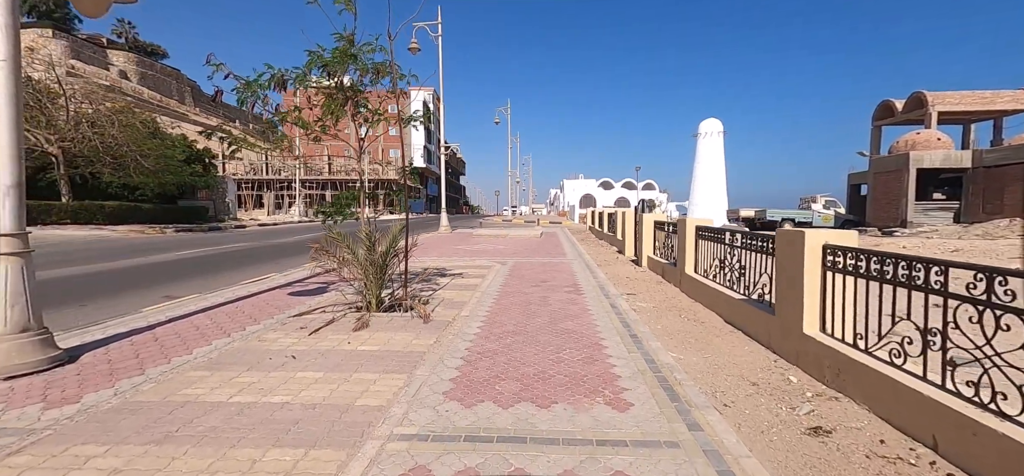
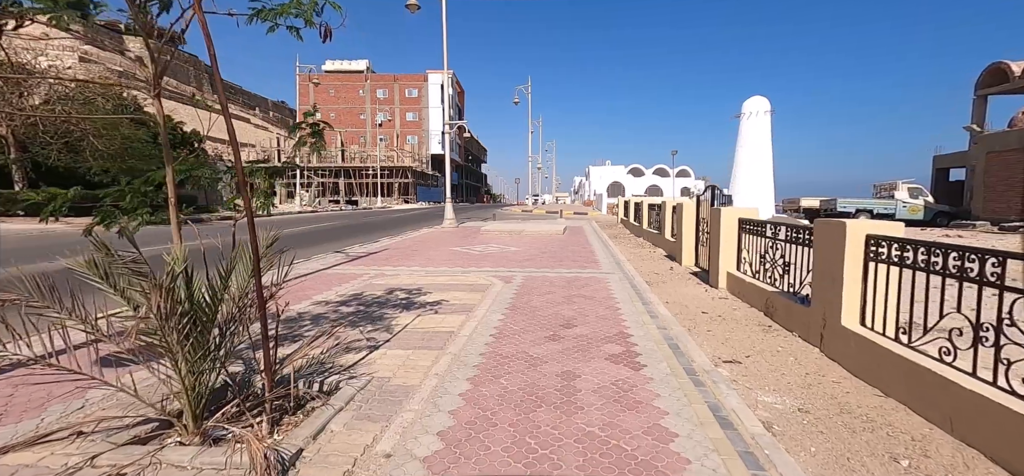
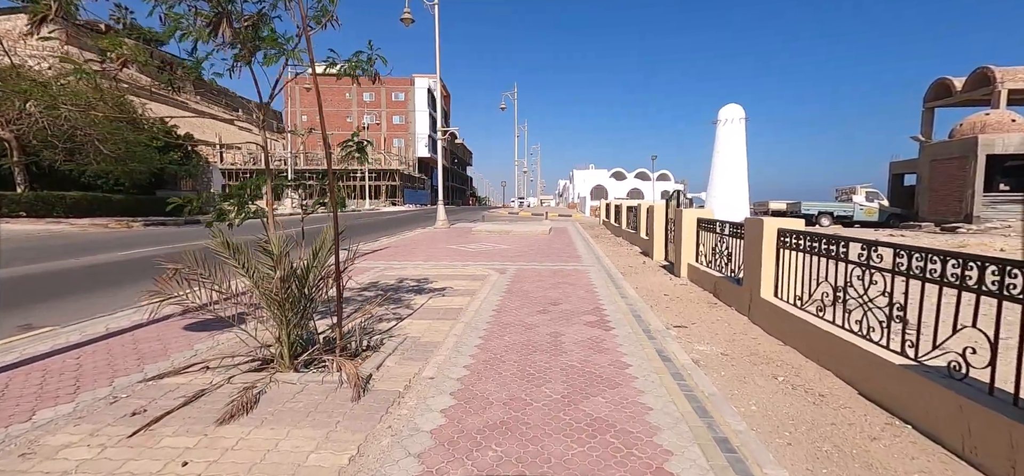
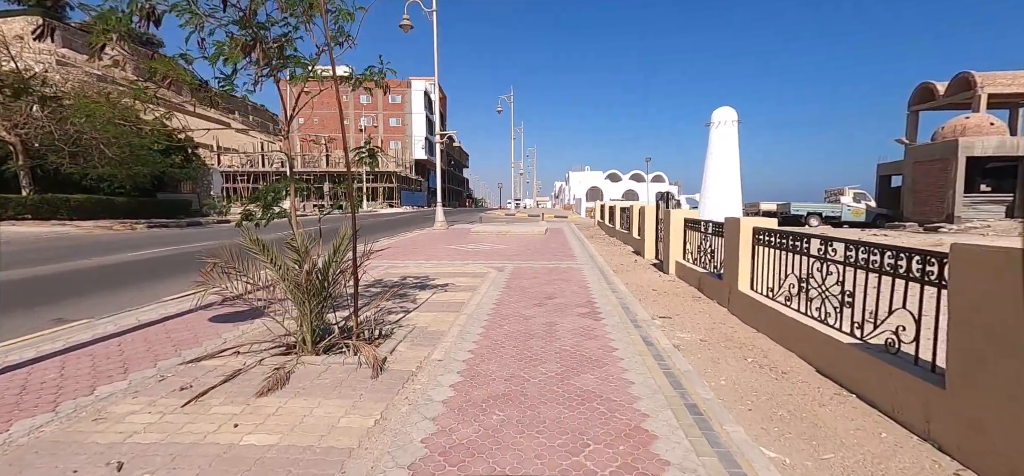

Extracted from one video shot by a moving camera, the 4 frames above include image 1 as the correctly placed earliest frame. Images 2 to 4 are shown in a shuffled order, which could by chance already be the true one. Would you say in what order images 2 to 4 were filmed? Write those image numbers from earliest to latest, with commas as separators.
4, 3, 2
